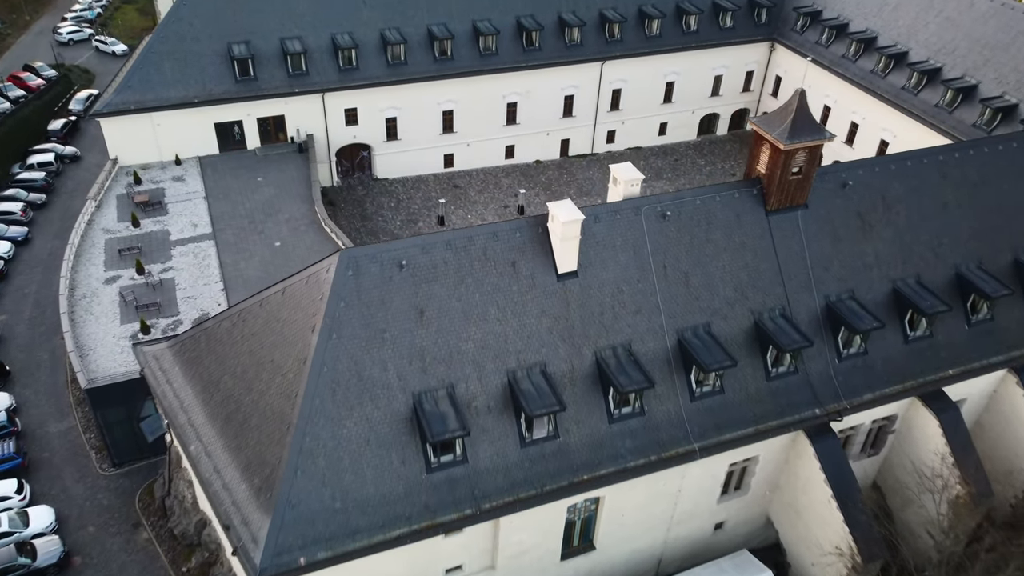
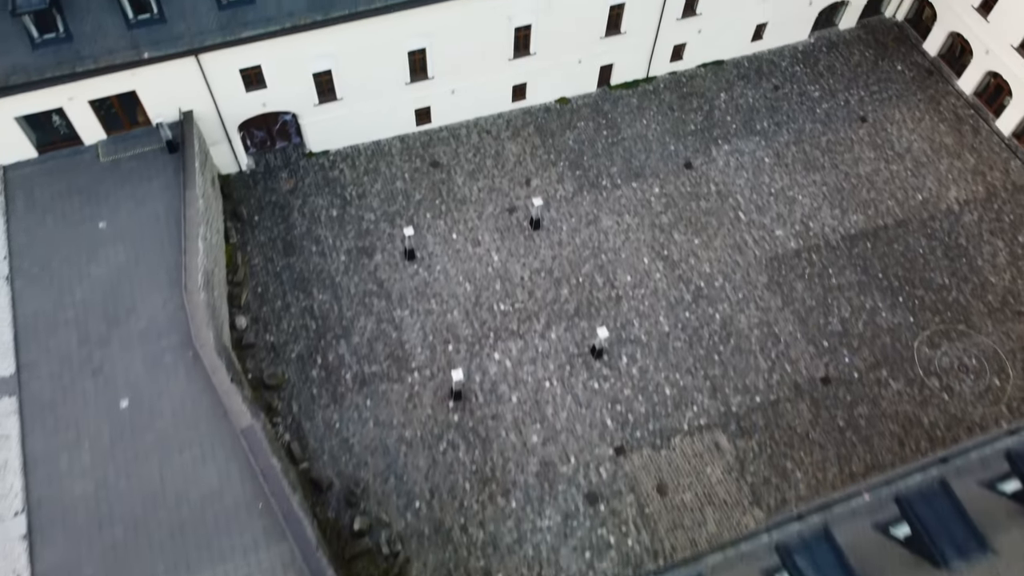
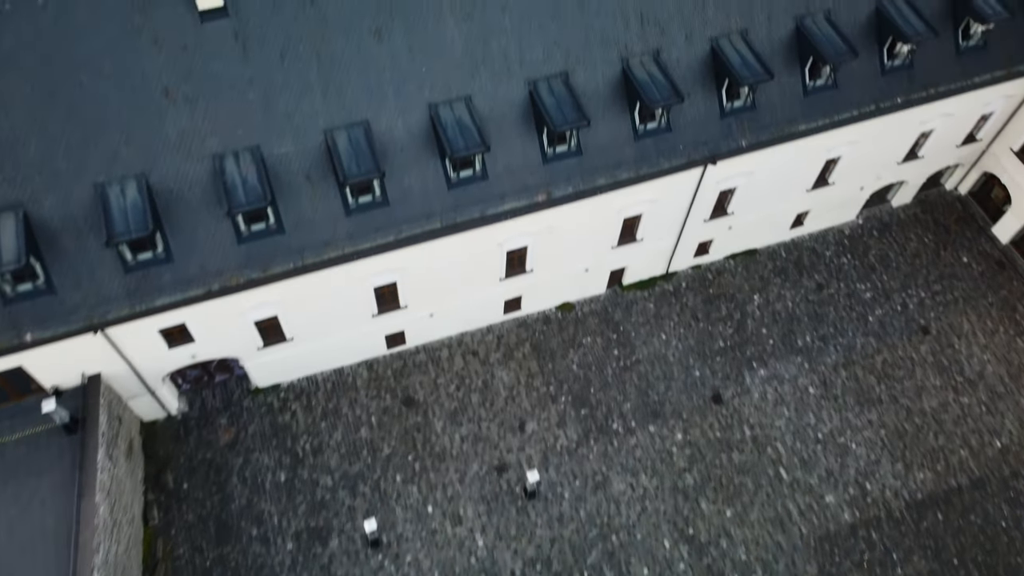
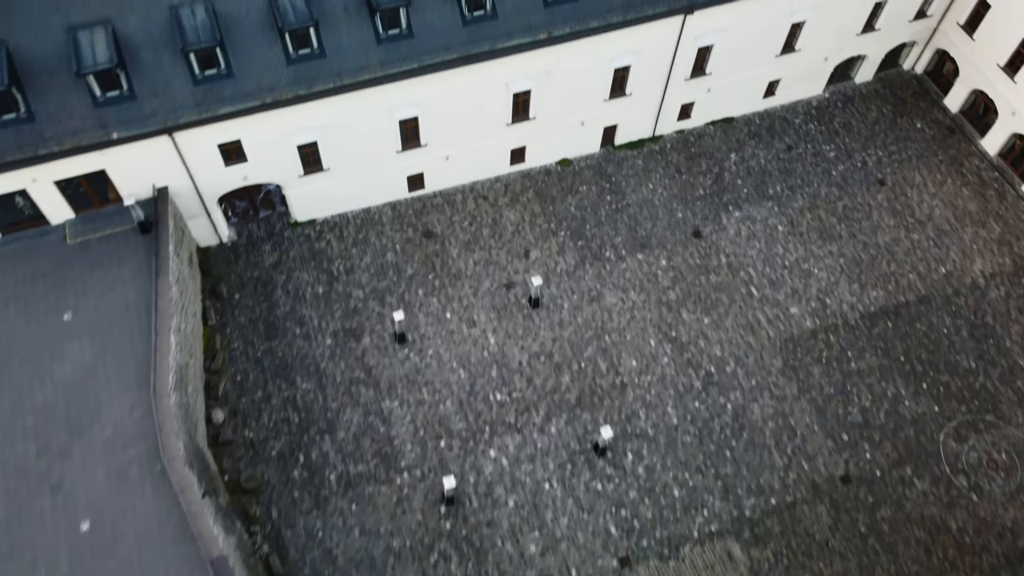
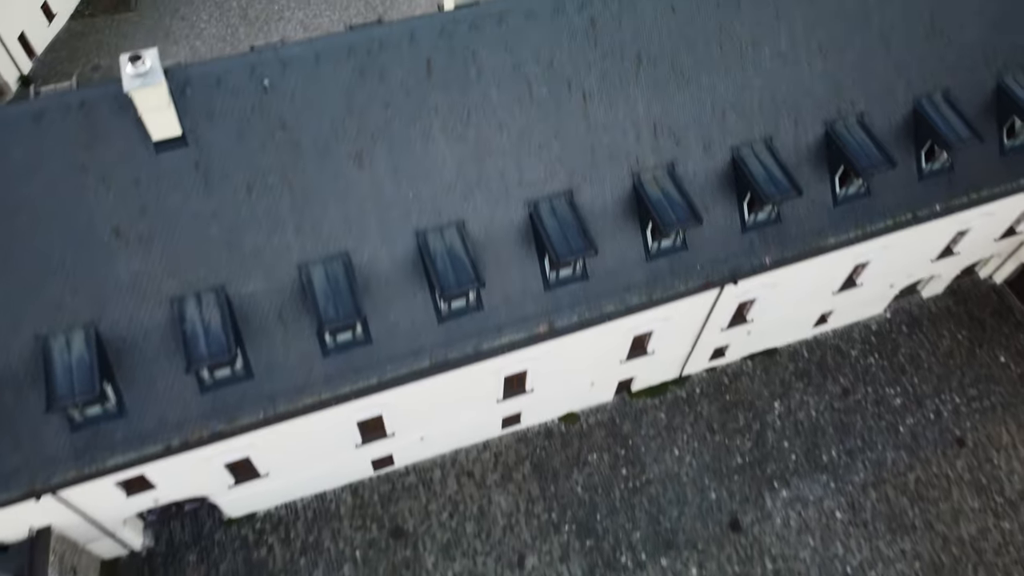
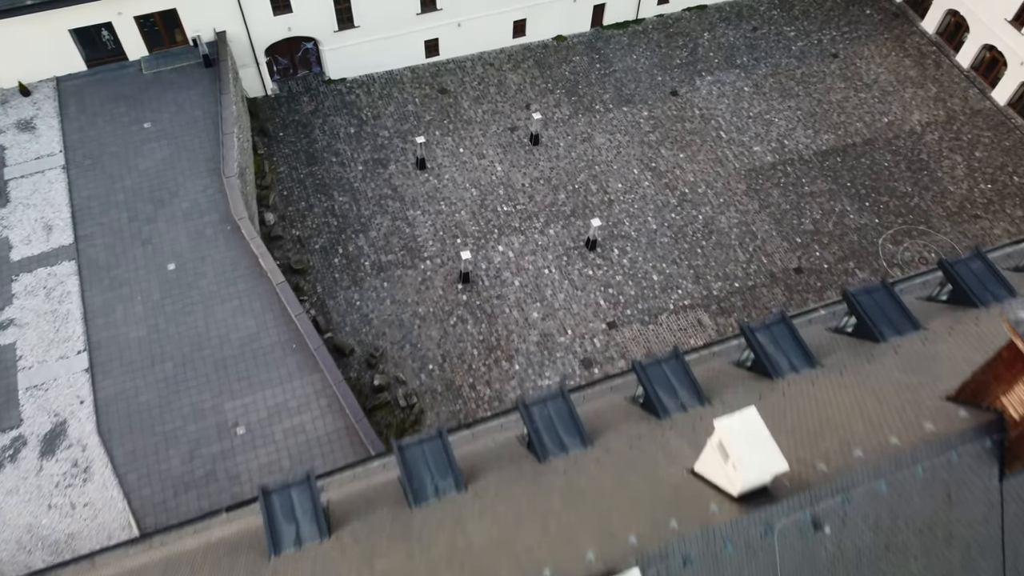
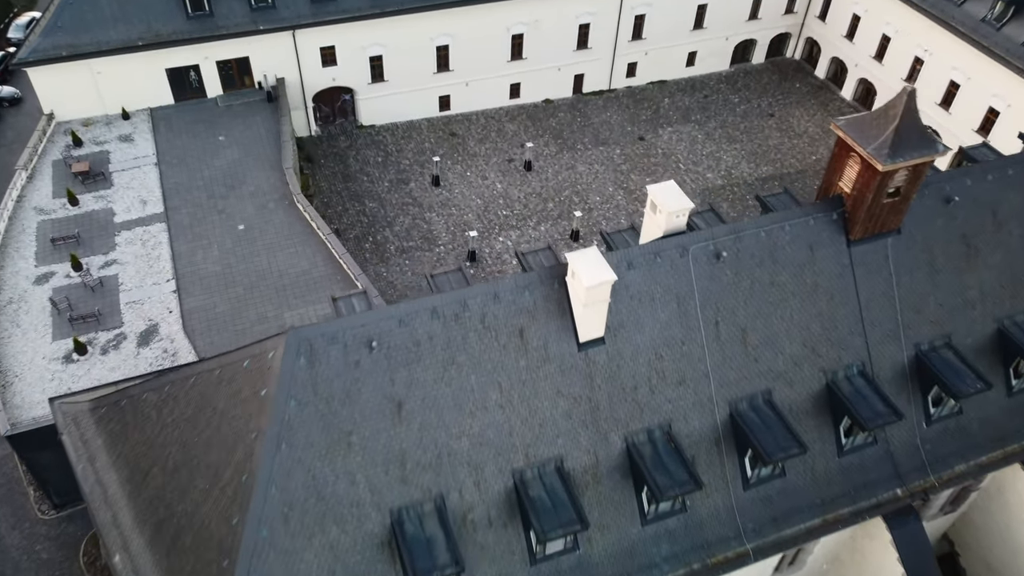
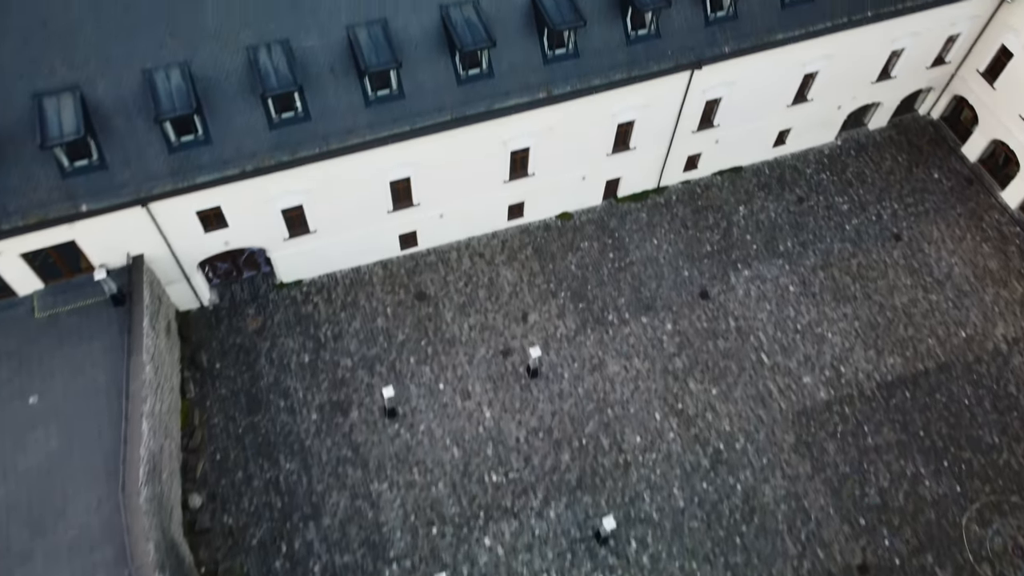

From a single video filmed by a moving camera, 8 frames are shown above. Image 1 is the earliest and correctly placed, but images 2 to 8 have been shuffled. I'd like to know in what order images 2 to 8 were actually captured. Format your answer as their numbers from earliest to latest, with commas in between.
7, 6, 2, 4, 8, 3, 5
